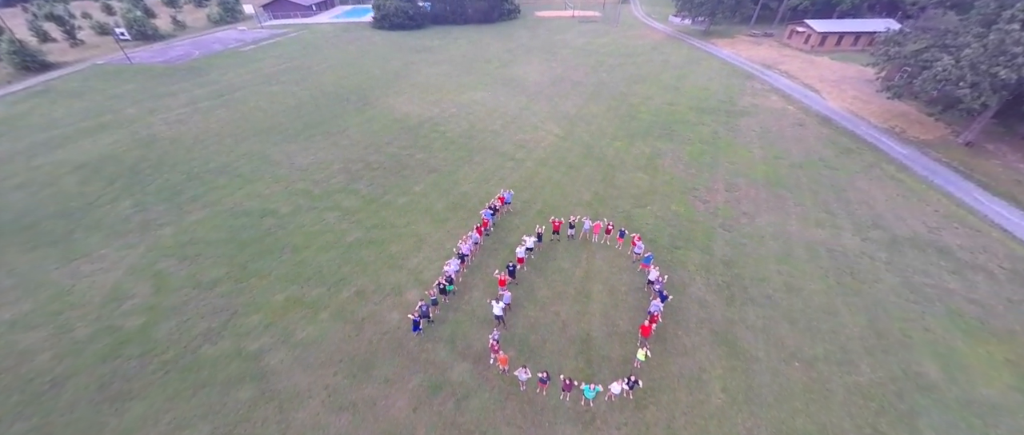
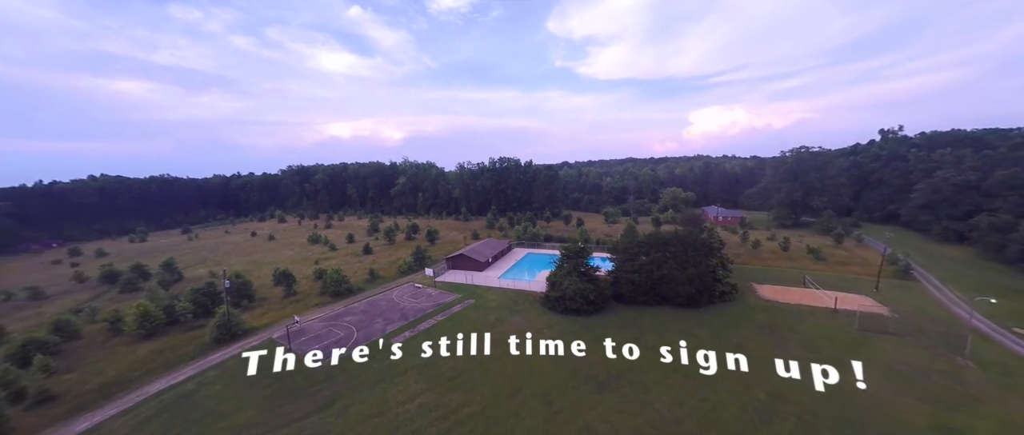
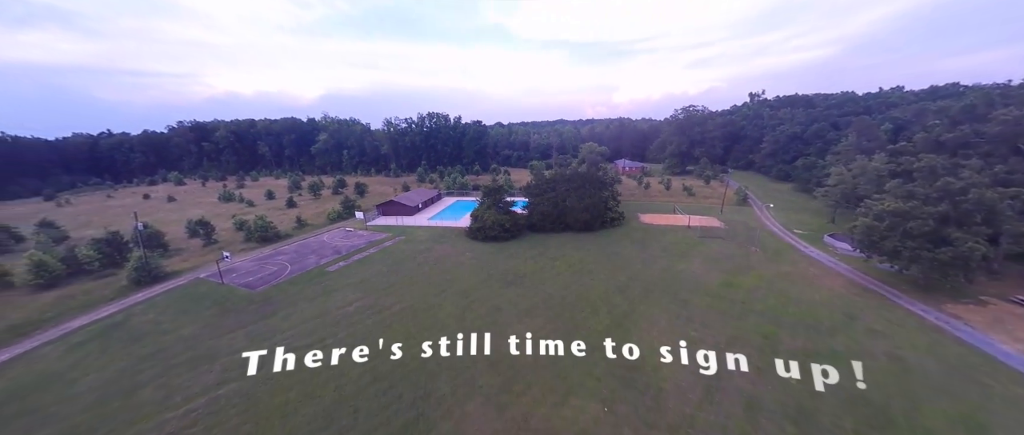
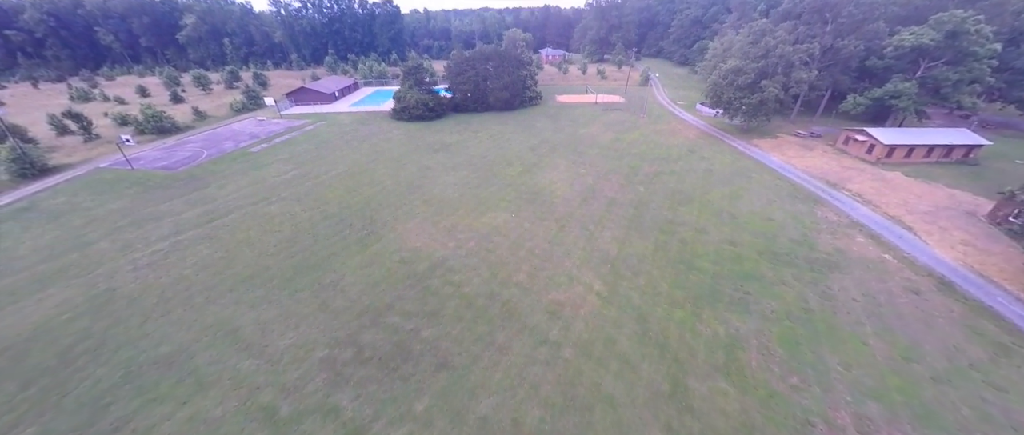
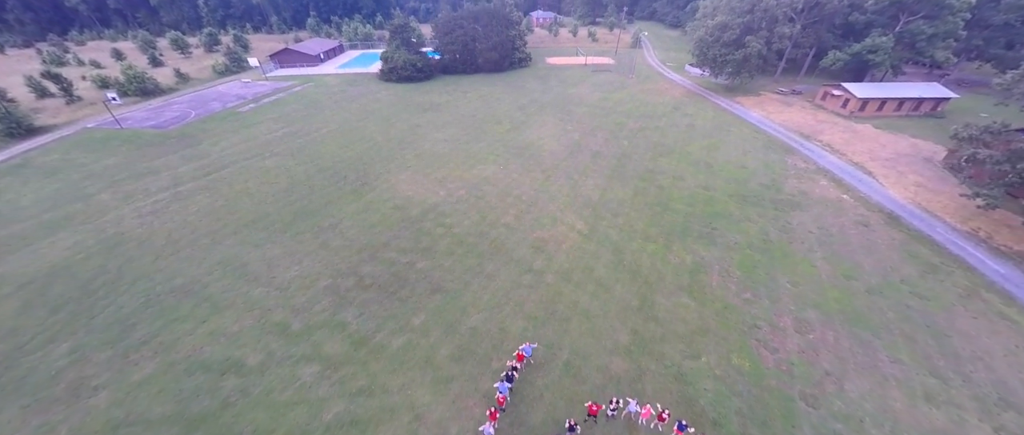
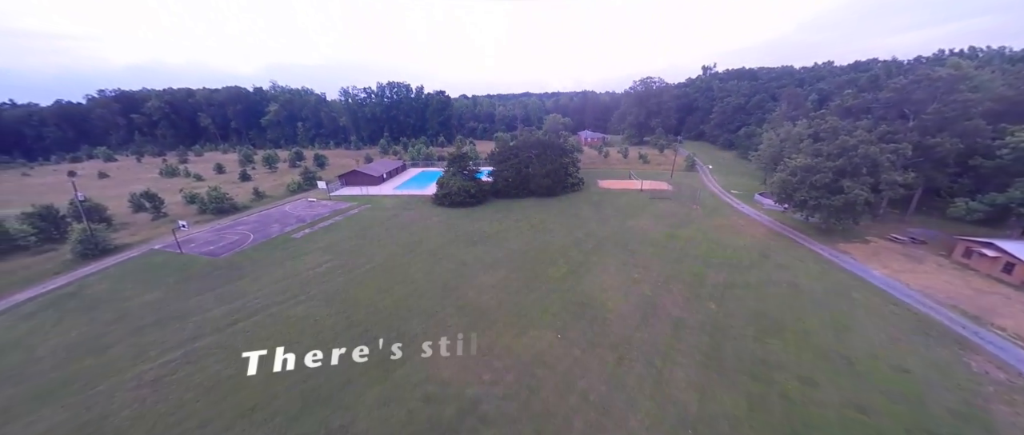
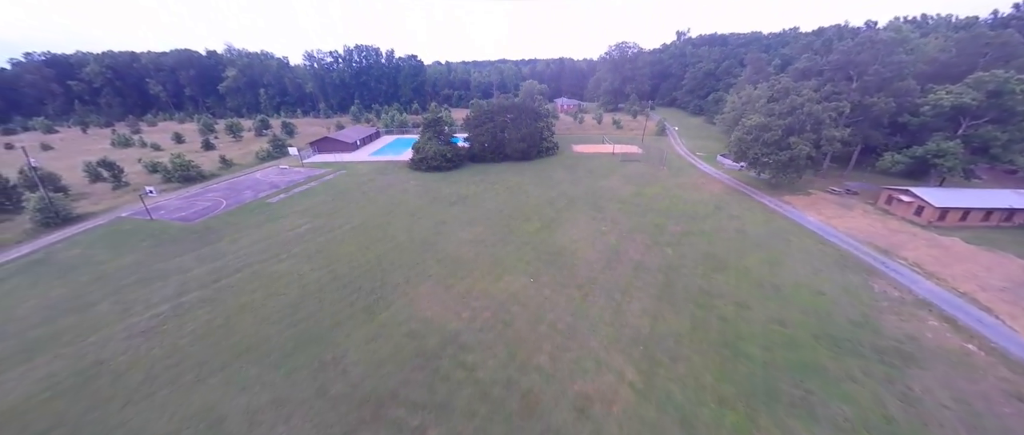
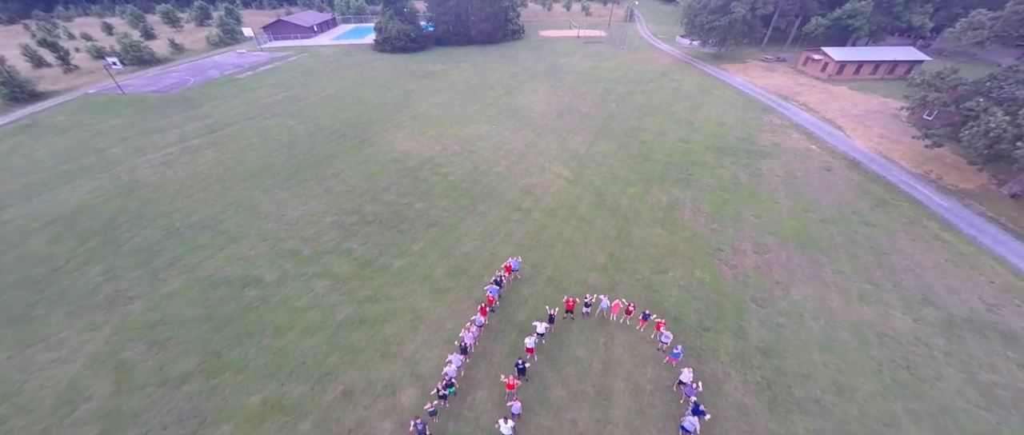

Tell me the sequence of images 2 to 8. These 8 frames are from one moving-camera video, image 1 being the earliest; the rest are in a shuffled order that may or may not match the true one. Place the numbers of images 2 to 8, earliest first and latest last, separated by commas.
8, 5, 4, 7, 6, 3, 2
